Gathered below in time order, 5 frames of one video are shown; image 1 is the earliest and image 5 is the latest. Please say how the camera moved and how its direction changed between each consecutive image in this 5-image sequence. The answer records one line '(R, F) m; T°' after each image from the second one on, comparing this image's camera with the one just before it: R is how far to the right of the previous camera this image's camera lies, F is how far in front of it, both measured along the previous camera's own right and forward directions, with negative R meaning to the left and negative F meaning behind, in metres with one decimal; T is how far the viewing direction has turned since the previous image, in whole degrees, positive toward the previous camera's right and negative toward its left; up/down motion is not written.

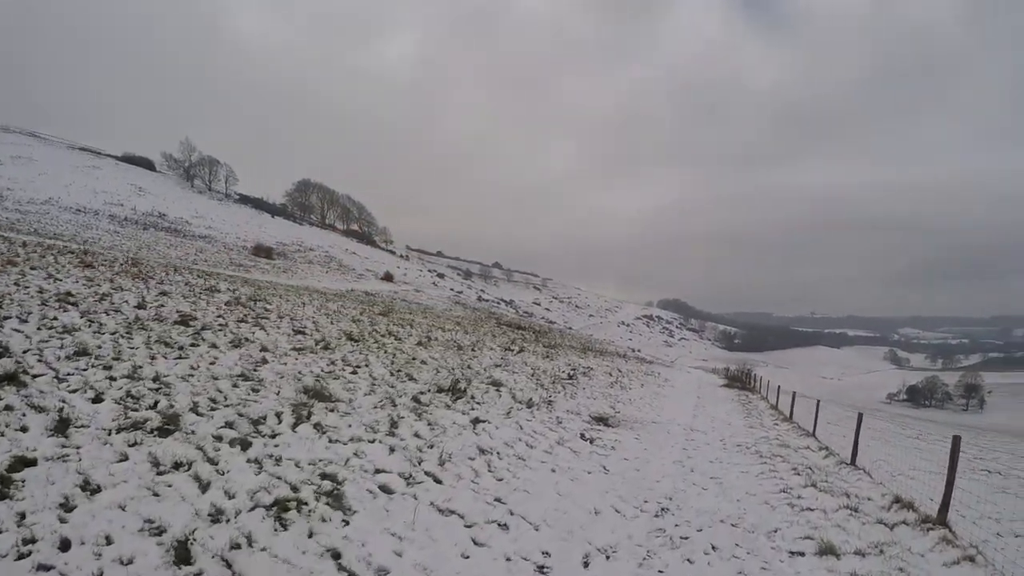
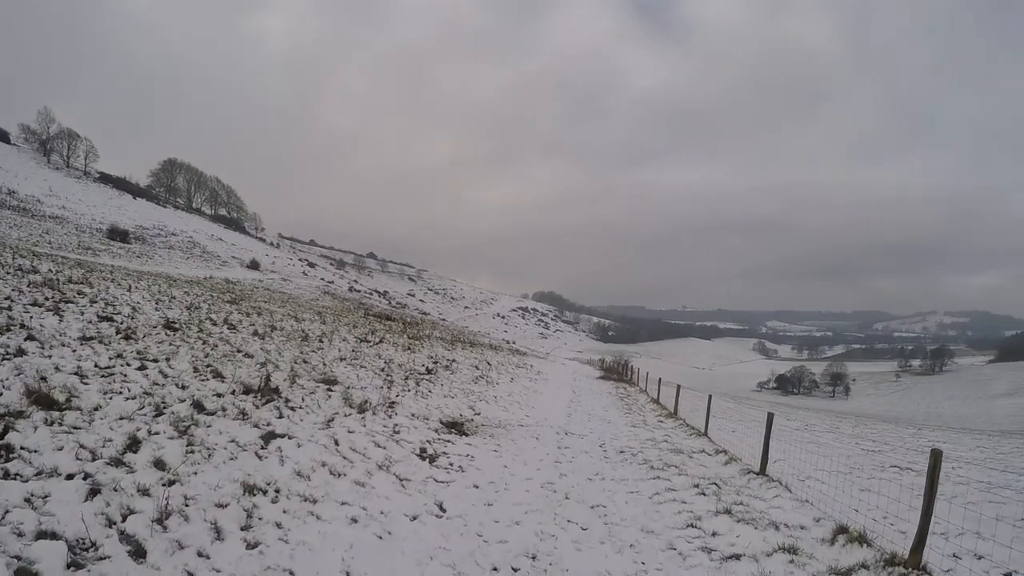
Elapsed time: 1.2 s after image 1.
(+1.3, +3.0) m; +14°
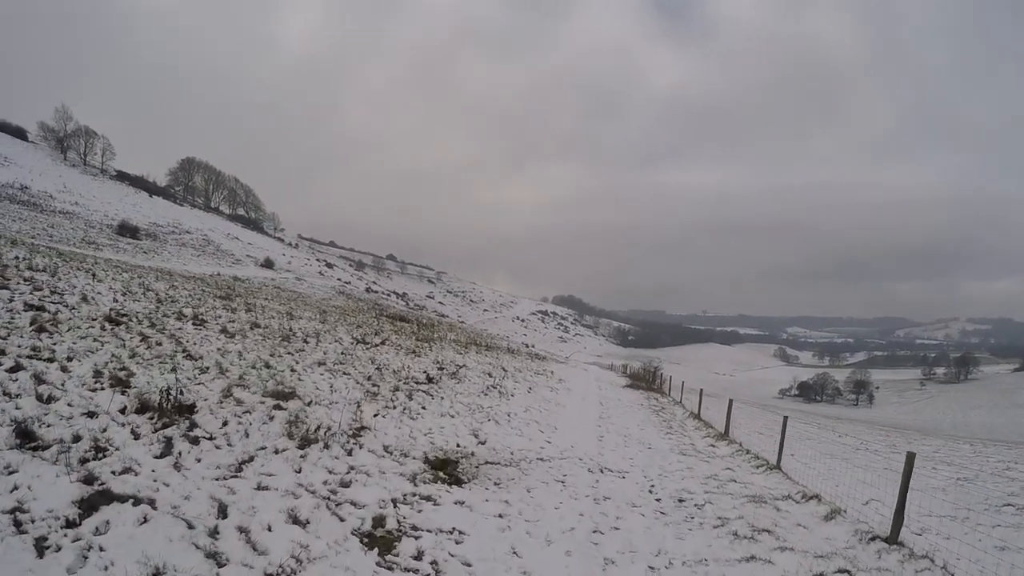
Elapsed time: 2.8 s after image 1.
(-0.1, +2.6) m; -1°
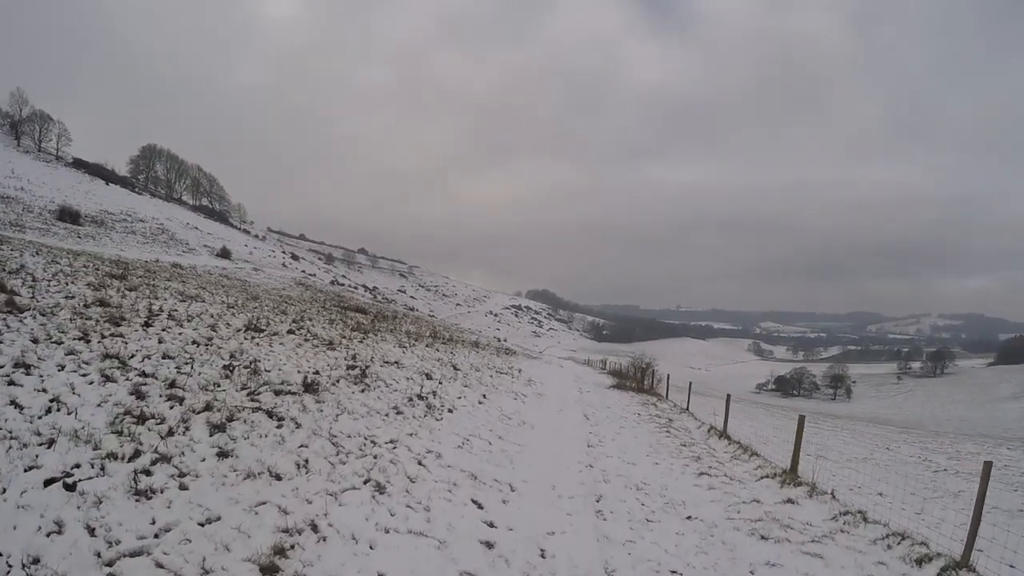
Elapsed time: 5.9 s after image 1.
(+0.7, +4.8) m; +3°
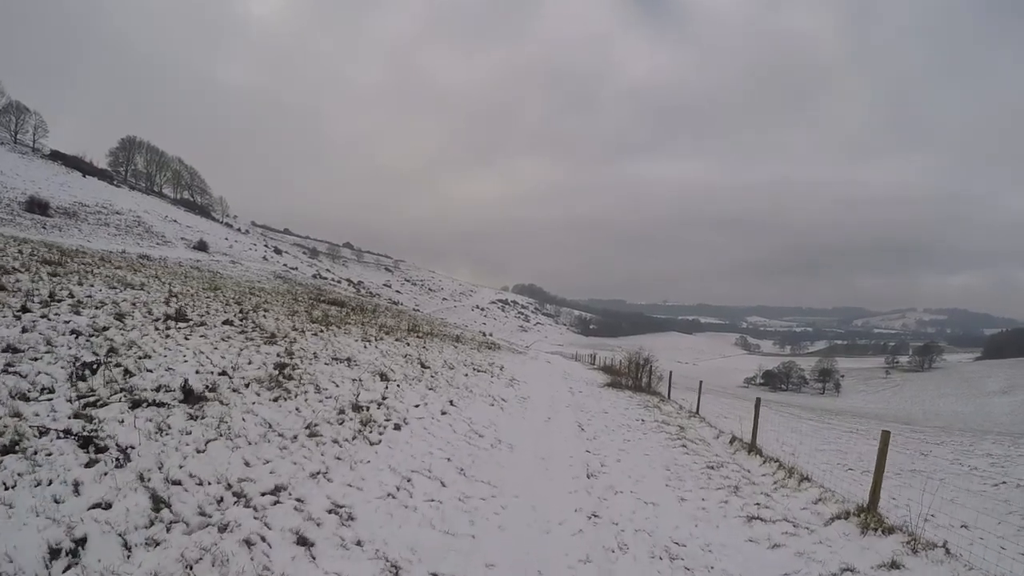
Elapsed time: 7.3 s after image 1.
(+0.2, +2.2) m; +1°
